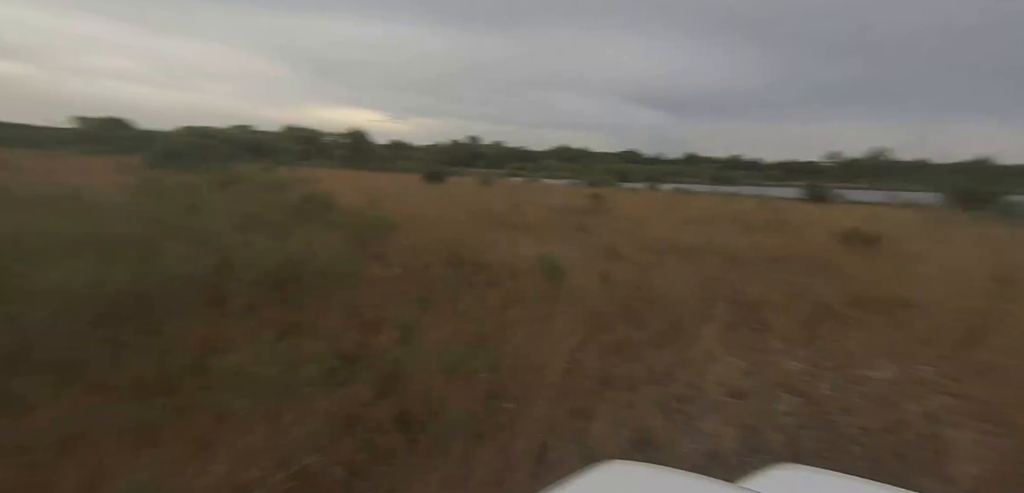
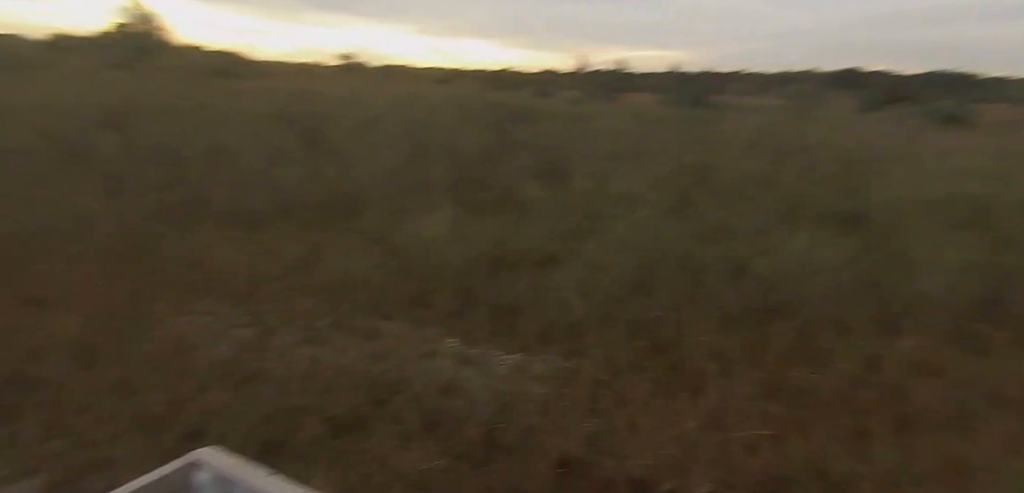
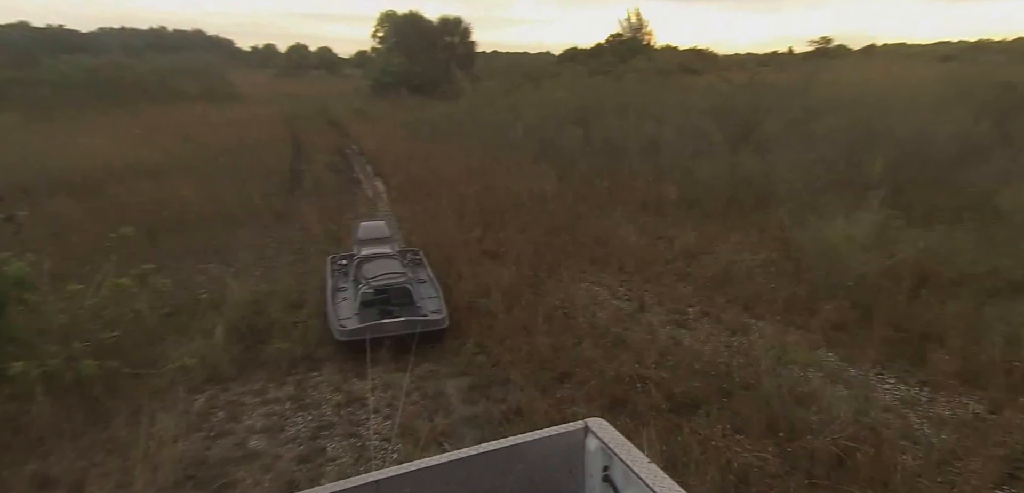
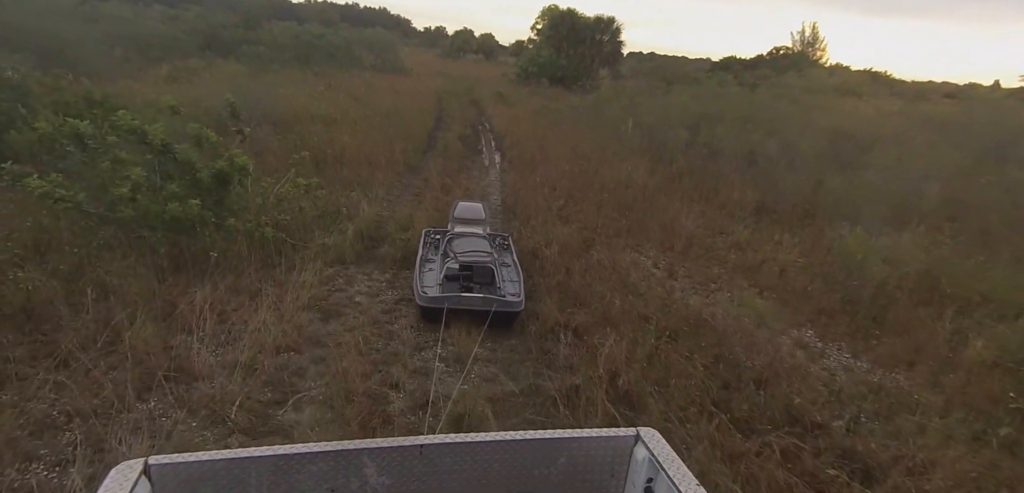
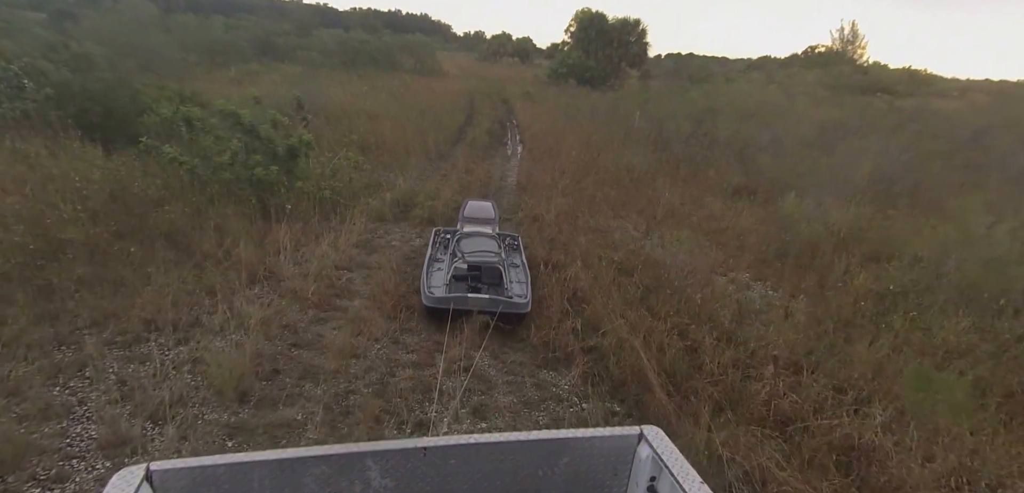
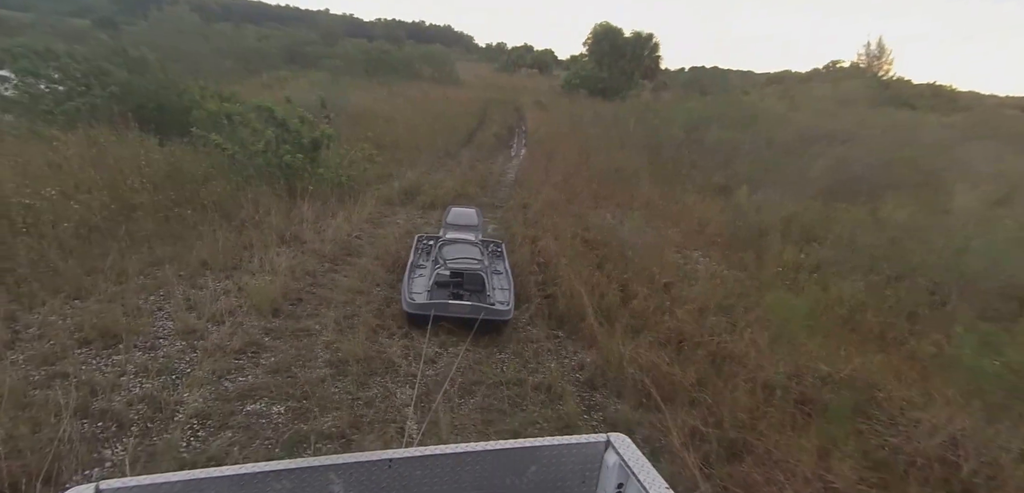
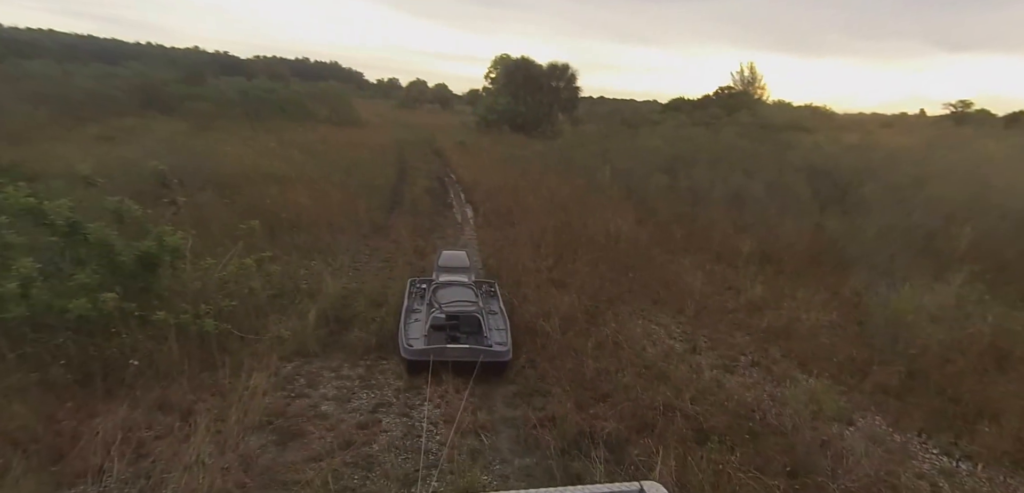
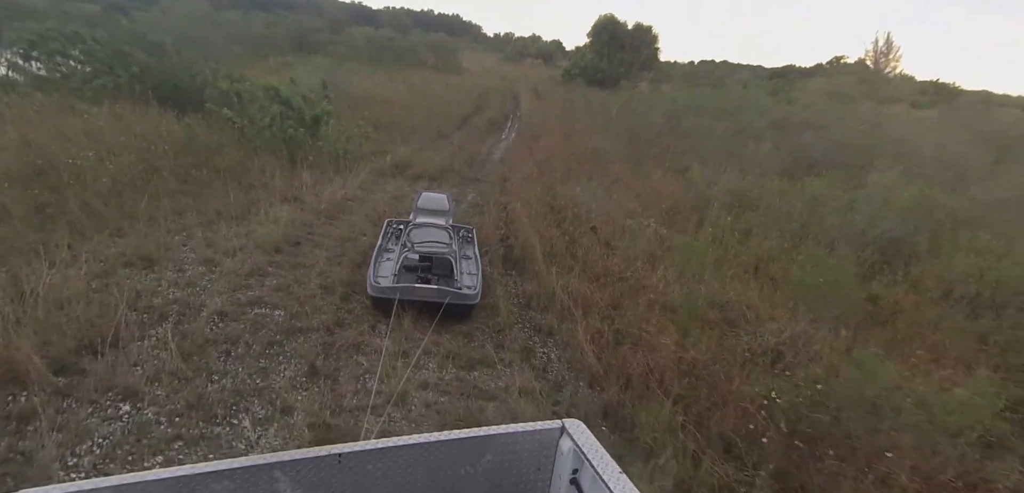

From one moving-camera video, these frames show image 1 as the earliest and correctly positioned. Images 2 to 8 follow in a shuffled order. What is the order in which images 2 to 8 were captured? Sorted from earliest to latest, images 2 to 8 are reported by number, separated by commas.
2, 3, 7, 4, 5, 6, 8
